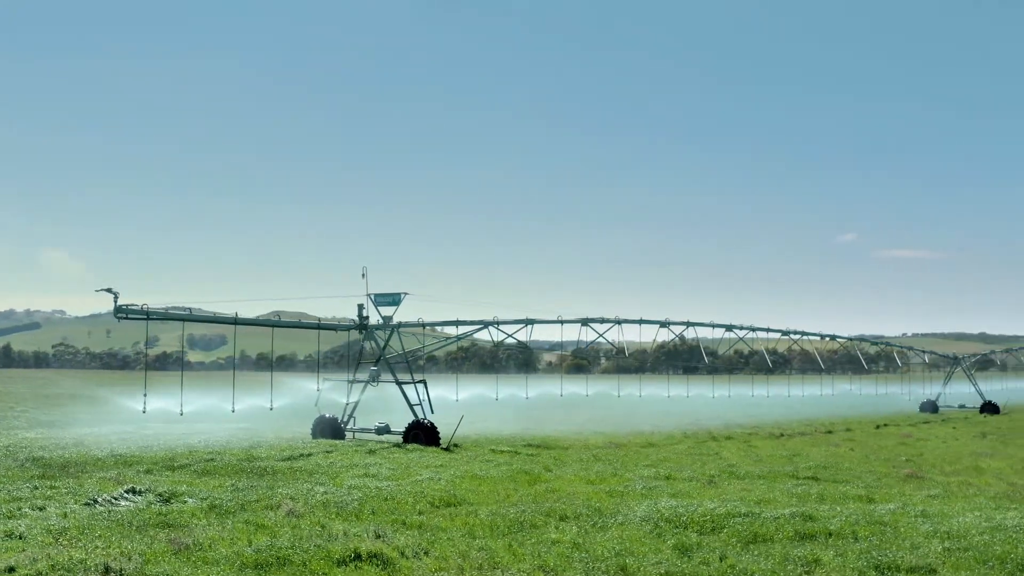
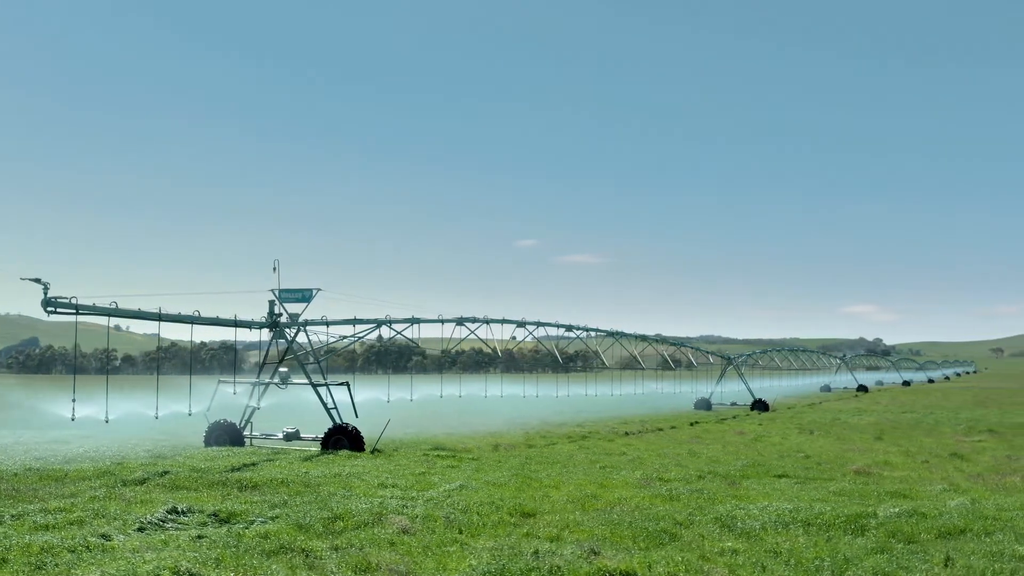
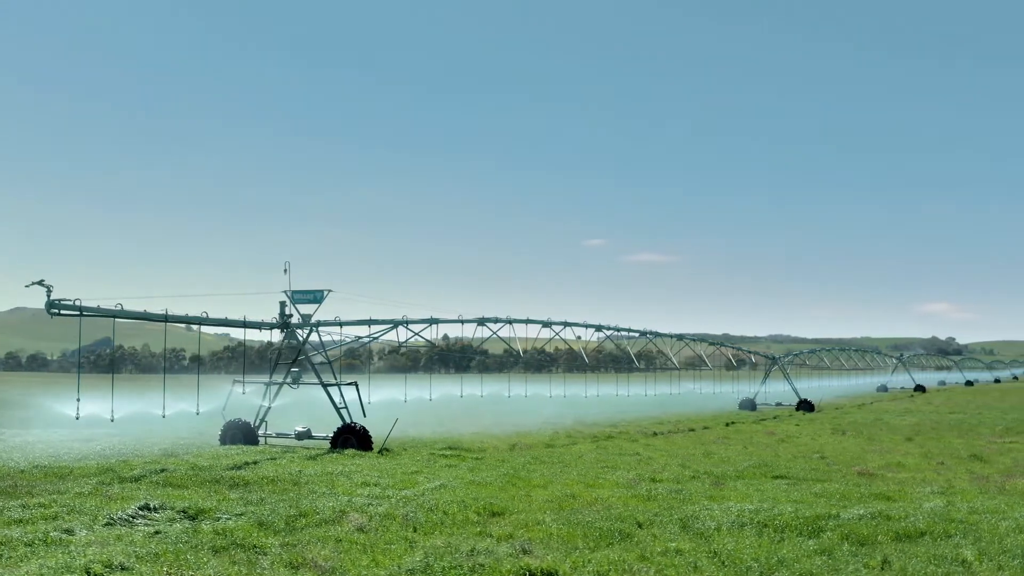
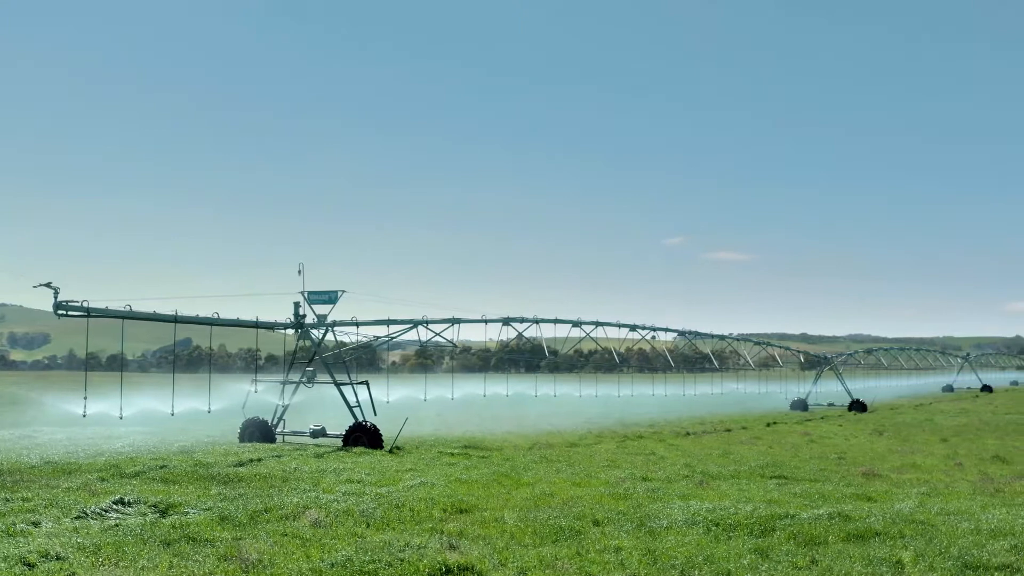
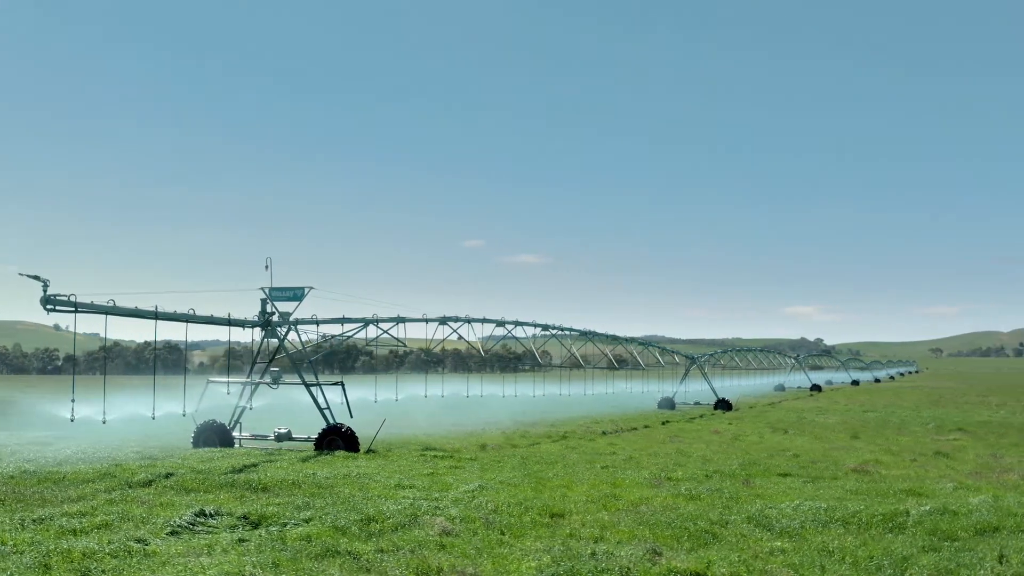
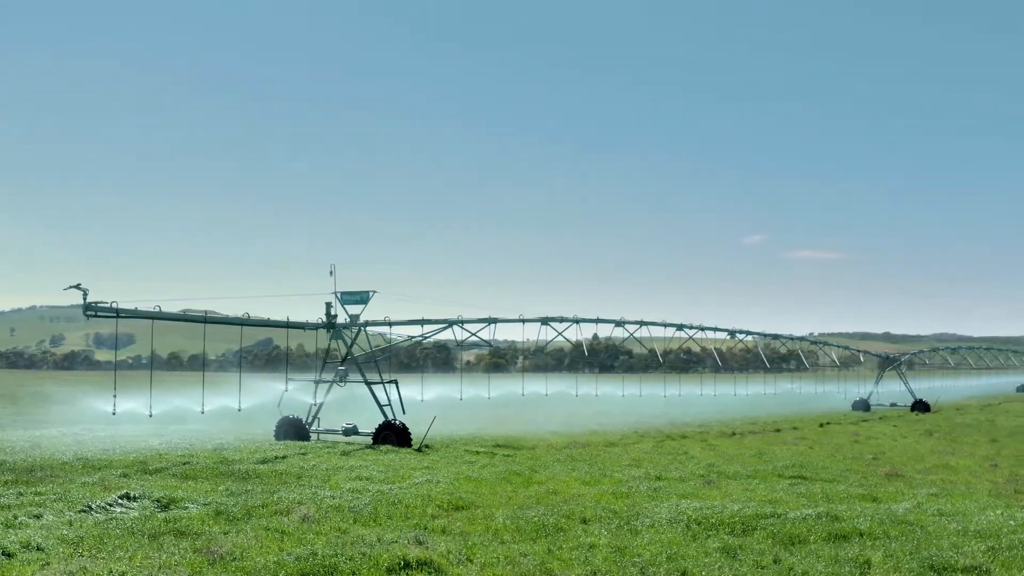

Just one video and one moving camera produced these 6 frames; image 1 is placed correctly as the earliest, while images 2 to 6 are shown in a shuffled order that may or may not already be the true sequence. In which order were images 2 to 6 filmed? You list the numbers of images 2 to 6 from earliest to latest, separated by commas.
6, 4, 3, 2, 5
